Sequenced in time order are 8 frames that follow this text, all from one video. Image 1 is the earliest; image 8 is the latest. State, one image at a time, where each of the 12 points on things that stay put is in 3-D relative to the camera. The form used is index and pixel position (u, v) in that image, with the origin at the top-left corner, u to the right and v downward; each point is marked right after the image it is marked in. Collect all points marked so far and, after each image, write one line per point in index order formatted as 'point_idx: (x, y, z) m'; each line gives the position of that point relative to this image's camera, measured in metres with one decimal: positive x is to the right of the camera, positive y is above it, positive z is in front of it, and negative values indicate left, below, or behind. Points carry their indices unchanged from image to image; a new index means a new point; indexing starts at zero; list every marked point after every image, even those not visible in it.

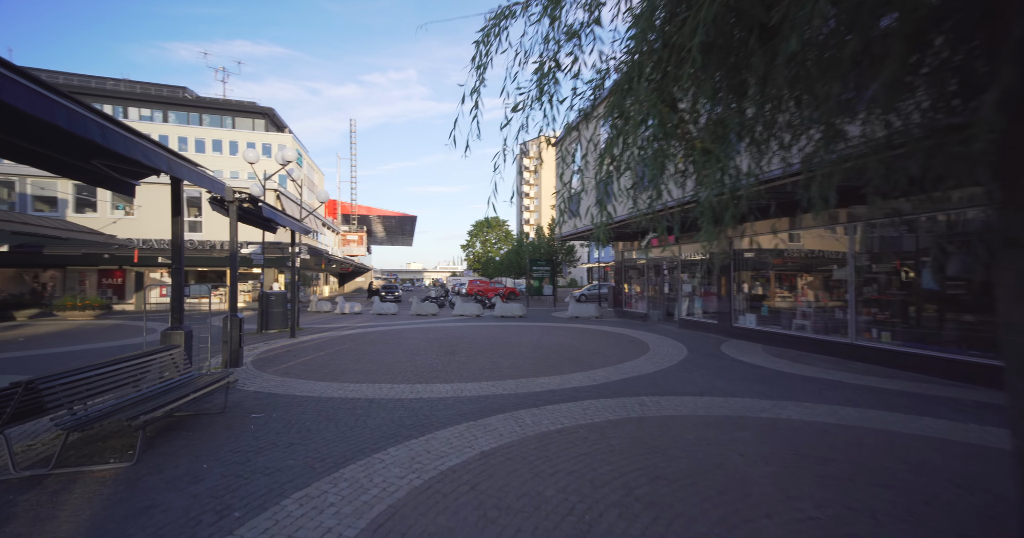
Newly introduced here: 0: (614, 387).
0: (+1.6, -1.9, +7.2) m
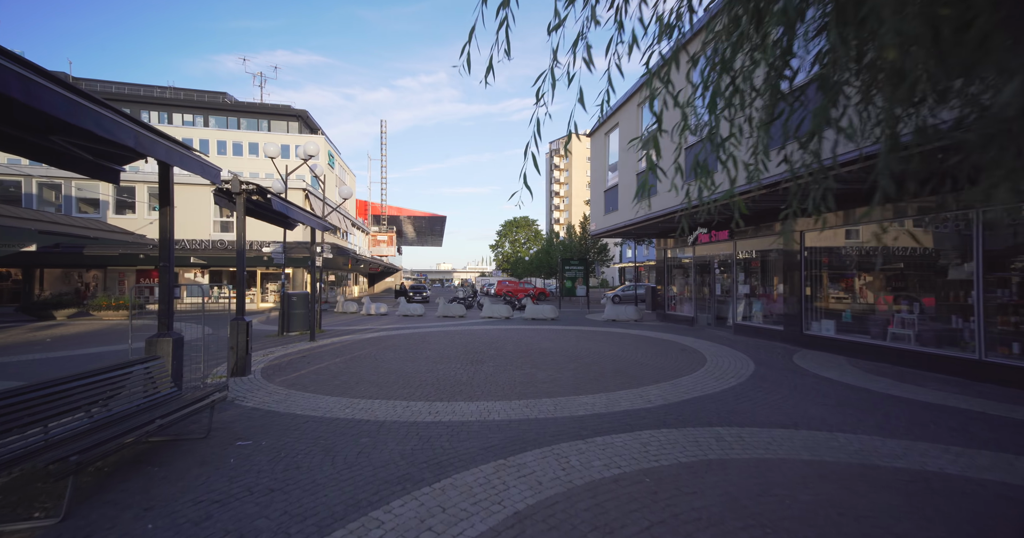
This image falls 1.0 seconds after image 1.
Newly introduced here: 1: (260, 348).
0: (+2.1, -1.9, +5.9) m
1: (-7.0, -2.2, +12.7) m
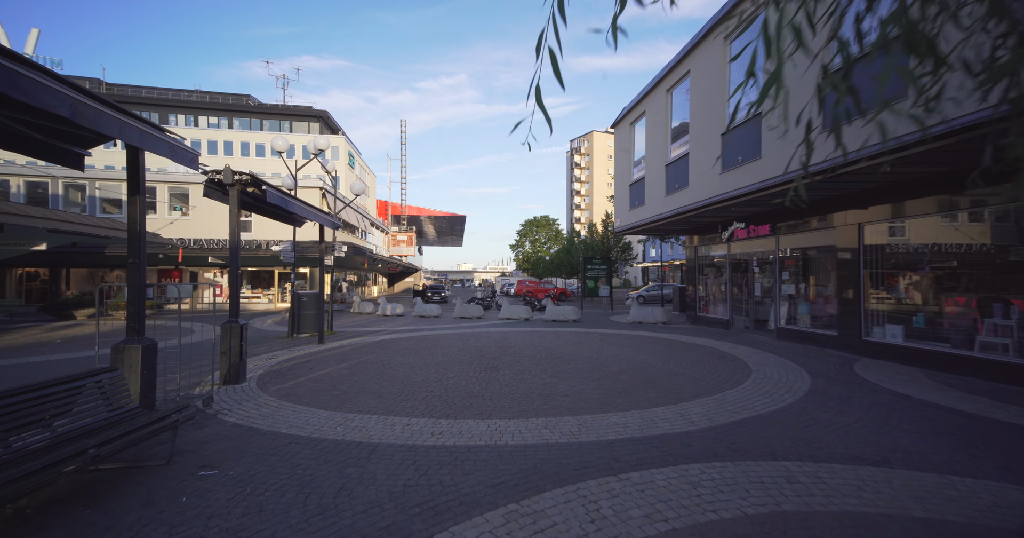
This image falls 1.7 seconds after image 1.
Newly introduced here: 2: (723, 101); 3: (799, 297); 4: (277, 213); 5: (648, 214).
0: (+2.3, -1.8, +4.8) m
1: (-6.5, -2.2, +12.1) m
2: (+5.4, +4.2, +11.6) m
3: (+7.5, -0.7, +11.9) m
4: (-4.9, +1.2, +9.6) m
5: (+4.9, +2.0, +16.4) m
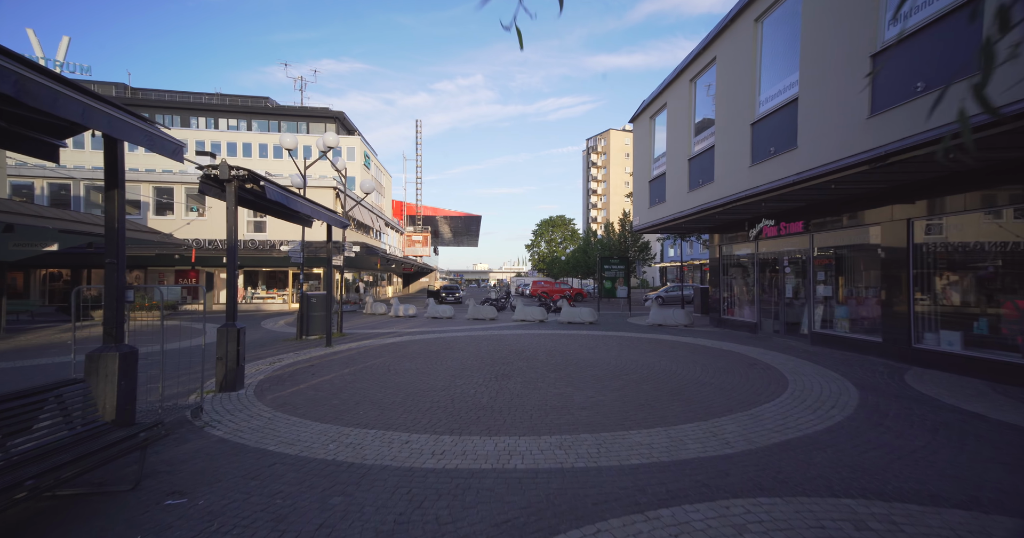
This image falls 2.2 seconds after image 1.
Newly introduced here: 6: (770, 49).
0: (+2.4, -1.8, +4.2) m
1: (-6.1, -2.2, +11.7) m
2: (+5.7, +4.2, +10.8) m
3: (+7.8, -0.7, +11.0) m
4: (-4.7, +1.2, +9.2) m
5: (+5.4, +2.0, +15.7) m
6: (+5.8, +5.0, +10.3) m
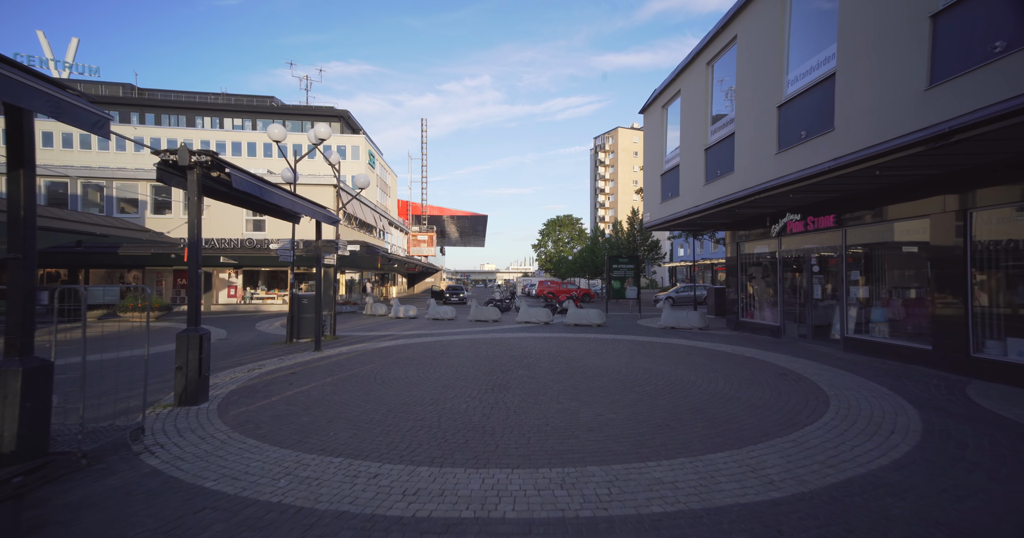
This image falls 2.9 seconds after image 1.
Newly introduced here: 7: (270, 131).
0: (+2.3, -1.8, +3.2) m
1: (-6.1, -2.2, +10.9) m
2: (+5.7, +4.3, +9.8) m
3: (+7.8, -0.7, +10.0) m
4: (-4.7, +1.2, +8.3) m
5: (+5.5, +2.0, +14.6) m
6: (+5.8, +5.0, +9.3) m
7: (-7.2, +4.2, +13.6) m
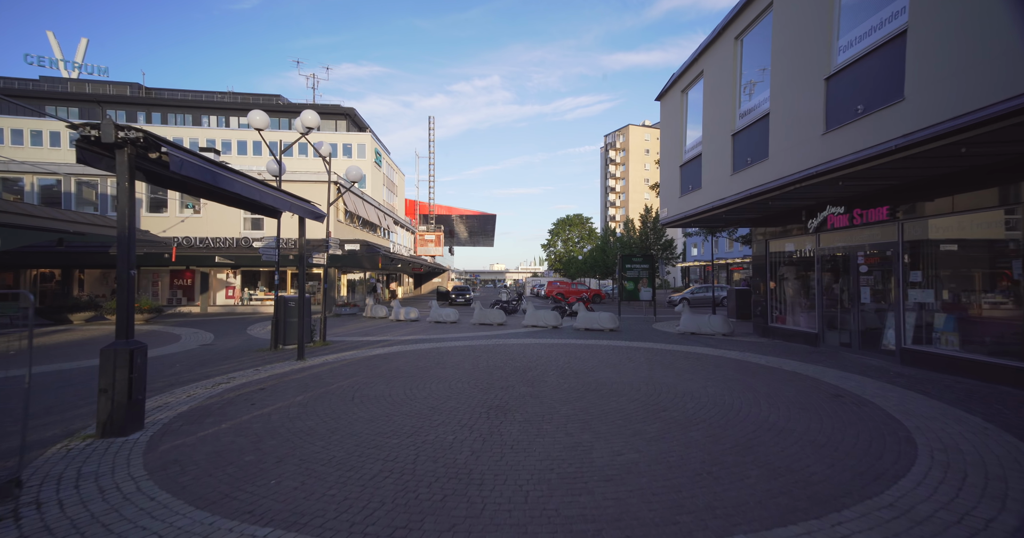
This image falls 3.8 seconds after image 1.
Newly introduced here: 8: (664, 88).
0: (+2.2, -1.8, +1.9) m
1: (-6.0, -2.2, +9.7) m
2: (+5.7, +4.3, +8.4) m
3: (+7.8, -0.7, +8.5) m
4: (-4.7, +1.2, +7.1) m
5: (+5.6, +2.0, +13.2) m
6: (+5.9, +5.0, +7.9) m
7: (-7.1, +4.1, +12.4) m
8: (+5.4, +6.4, +16.2) m
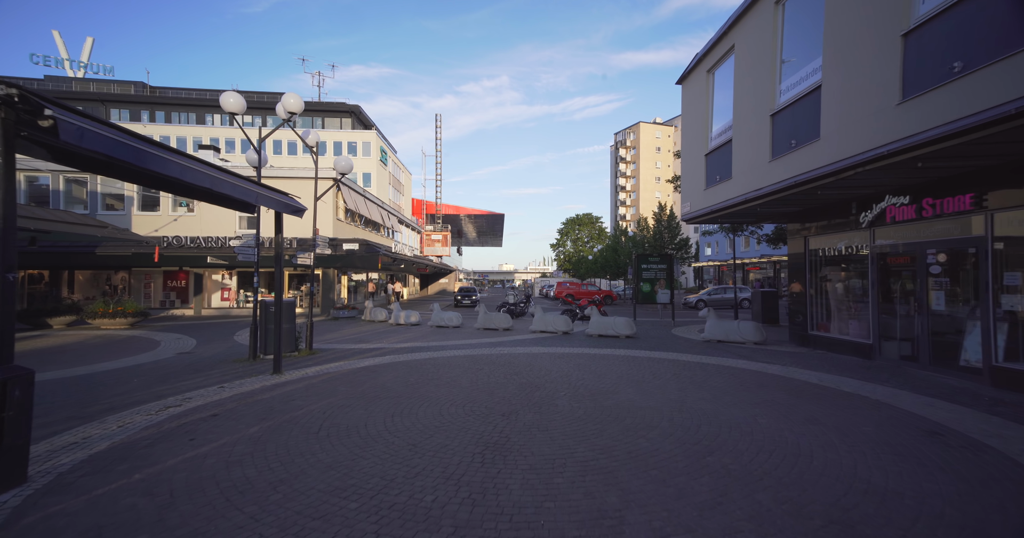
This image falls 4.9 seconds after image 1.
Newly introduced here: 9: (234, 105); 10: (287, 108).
0: (+2.1, -1.8, +0.4) m
1: (-6.0, -2.2, +8.4) m
2: (+5.8, +4.3, +6.8) m
3: (+7.9, -0.7, +6.9) m
4: (-4.7, +1.2, +5.7) m
5: (+5.7, +2.0, +11.7) m
6: (+5.9, +5.0, +6.3) m
7: (-7.0, +4.1, +11.1) m
8: (+5.6, +6.4, +14.6) m
9: (-6.8, +4.0, +11.1) m
10: (-5.9, +4.2, +12.0) m
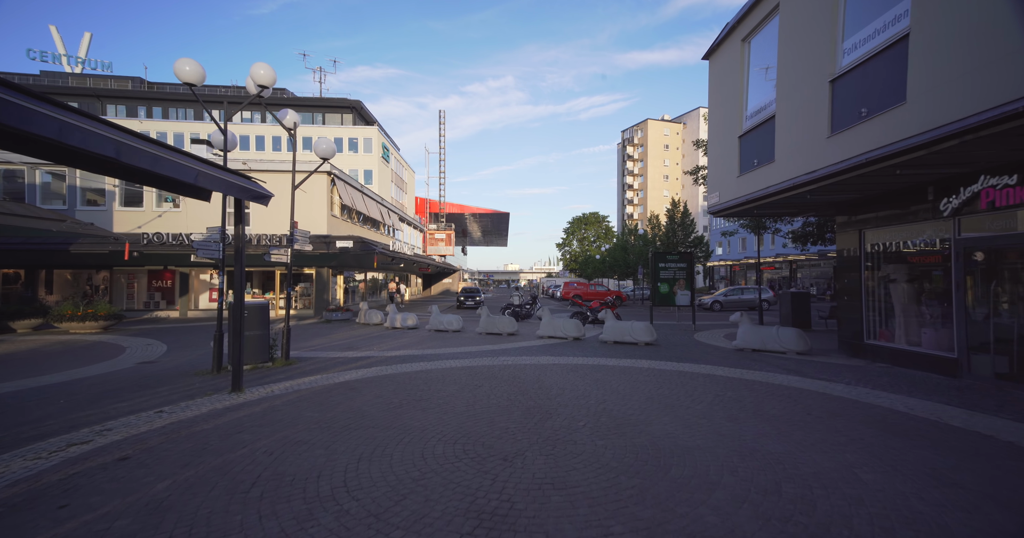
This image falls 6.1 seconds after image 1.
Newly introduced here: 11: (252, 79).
0: (+2.1, -1.8, -1.4) m
1: (-5.9, -2.2, +6.7) m
2: (+5.8, +4.3, +5.0) m
3: (+7.9, -0.7, +5.1) m
4: (-4.6, +1.2, +4.1) m
5: (+5.9, +2.1, +9.9) m
6: (+5.9, +5.0, +4.6) m
7: (-6.9, +4.2, +9.5) m
8: (+5.7, +6.4, +12.9) m
9: (-6.7, +4.0, +9.5) m
10: (-5.8, +4.3, +10.4) m
11: (-6.1, +4.4, +10.7) m
